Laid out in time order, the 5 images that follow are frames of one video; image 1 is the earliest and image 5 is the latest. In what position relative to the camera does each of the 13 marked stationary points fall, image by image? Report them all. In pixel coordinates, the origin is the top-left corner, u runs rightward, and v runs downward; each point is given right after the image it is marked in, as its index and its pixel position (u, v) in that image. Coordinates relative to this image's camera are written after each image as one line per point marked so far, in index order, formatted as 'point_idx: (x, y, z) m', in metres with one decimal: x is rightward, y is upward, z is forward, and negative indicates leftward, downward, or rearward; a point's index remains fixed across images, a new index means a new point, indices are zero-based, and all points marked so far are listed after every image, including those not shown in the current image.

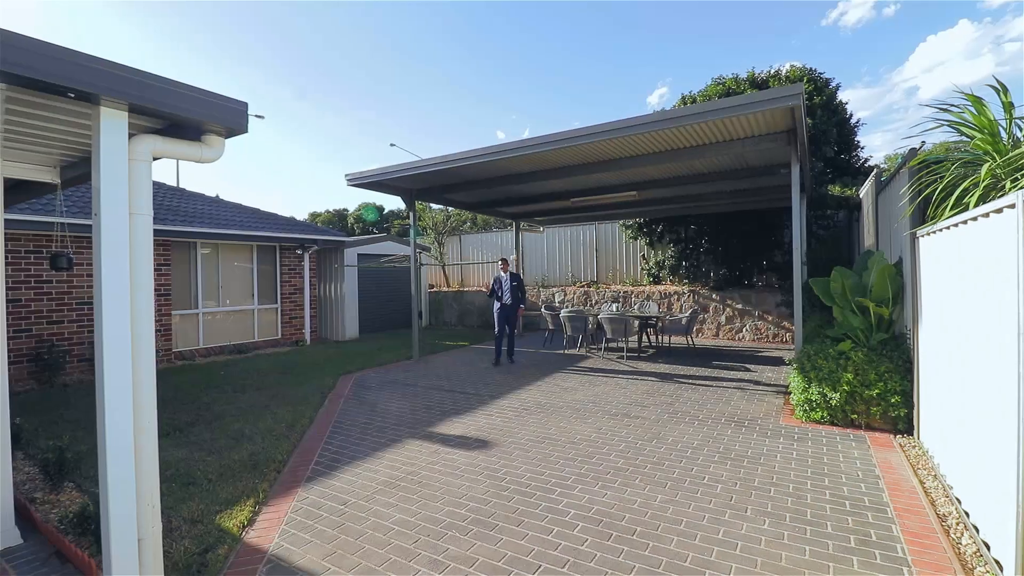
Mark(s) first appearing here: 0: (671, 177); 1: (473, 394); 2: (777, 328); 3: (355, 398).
0: (+2.5, +1.7, +7.9) m
1: (-0.5, -1.3, +6.2) m
2: (+5.2, -0.8, +10.0) m
3: (-1.9, -1.3, +6.4) m
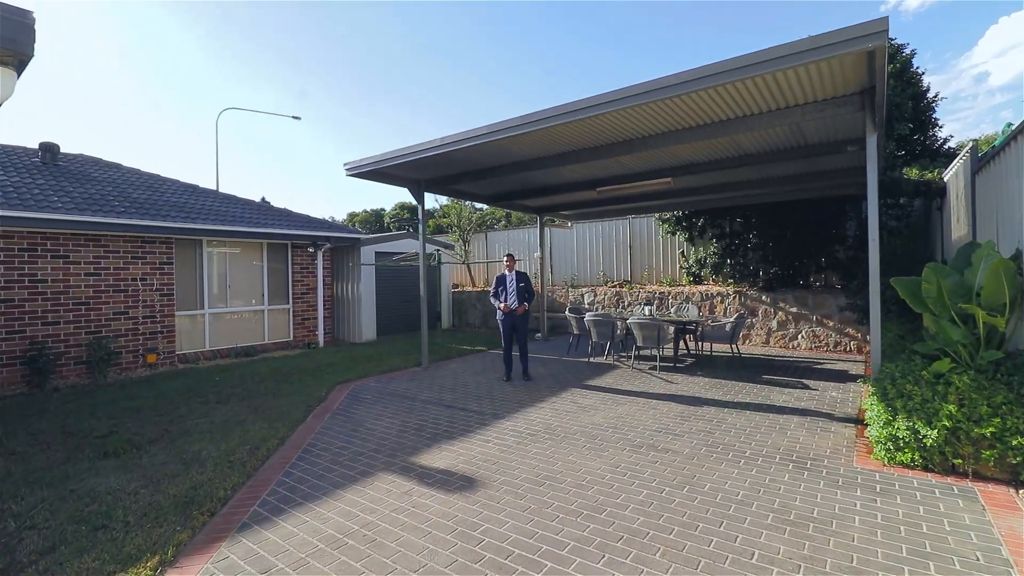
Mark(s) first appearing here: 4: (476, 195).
0: (+2.7, +1.7, +6.8) m
1: (-0.4, -1.3, +5.4) m
2: (+5.5, -0.8, +8.7) m
3: (-1.8, -1.3, +5.6) m
4: (-0.6, +1.6, +8.8) m
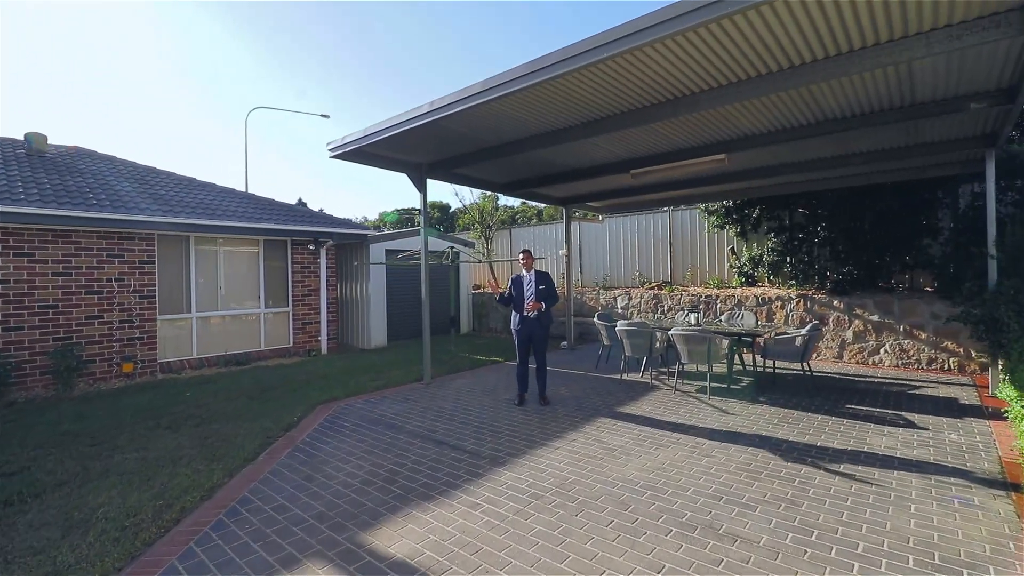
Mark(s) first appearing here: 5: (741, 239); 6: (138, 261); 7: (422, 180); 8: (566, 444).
0: (+2.8, +1.7, +5.4) m
1: (-0.3, -1.3, +4.1) m
2: (+5.8, -0.9, +7.1) m
3: (-1.8, -1.4, +4.5) m
4: (-0.3, +1.6, +7.6) m
5: (+4.1, +0.9, +9.3) m
6: (-5.7, +0.4, +7.8) m
7: (-1.2, +1.4, +6.7) m
8: (+0.4, -1.3, +4.2) m
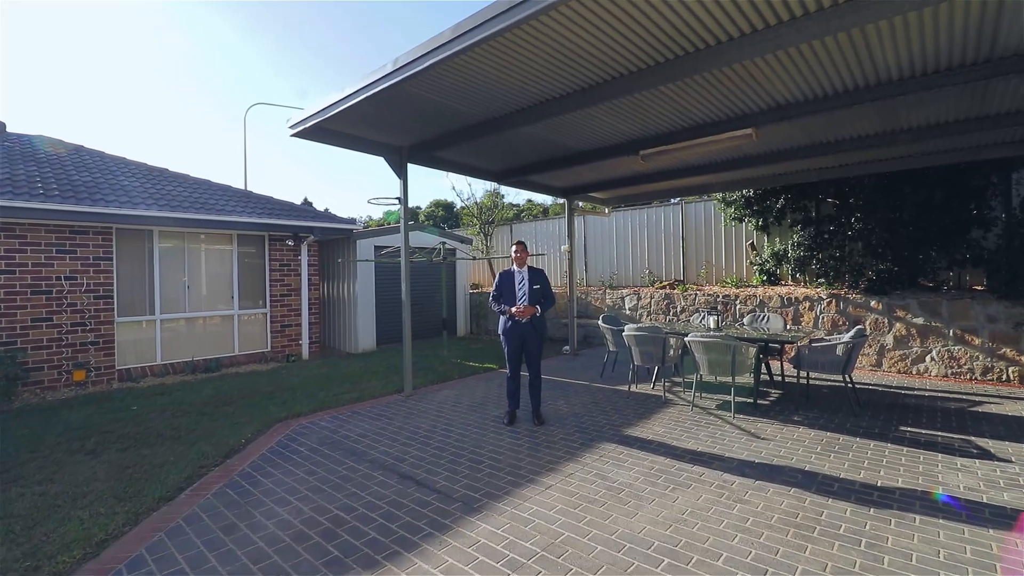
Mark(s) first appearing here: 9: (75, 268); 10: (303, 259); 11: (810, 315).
0: (+2.7, +1.7, +4.5) m
1: (-0.5, -1.3, +3.3) m
2: (+5.7, -0.8, +6.1) m
3: (-1.9, -1.4, +3.7) m
4: (-0.4, +1.6, +6.8) m
5: (+4.1, +0.9, +8.4) m
6: (-5.8, +0.4, +7.1) m
7: (-1.3, +1.4, +5.9) m
8: (+0.3, -1.3, +3.4) m
9: (-5.9, +0.3, +7.0) m
10: (-3.8, +0.5, +9.3) m
11: (+4.3, -0.4, +7.4) m
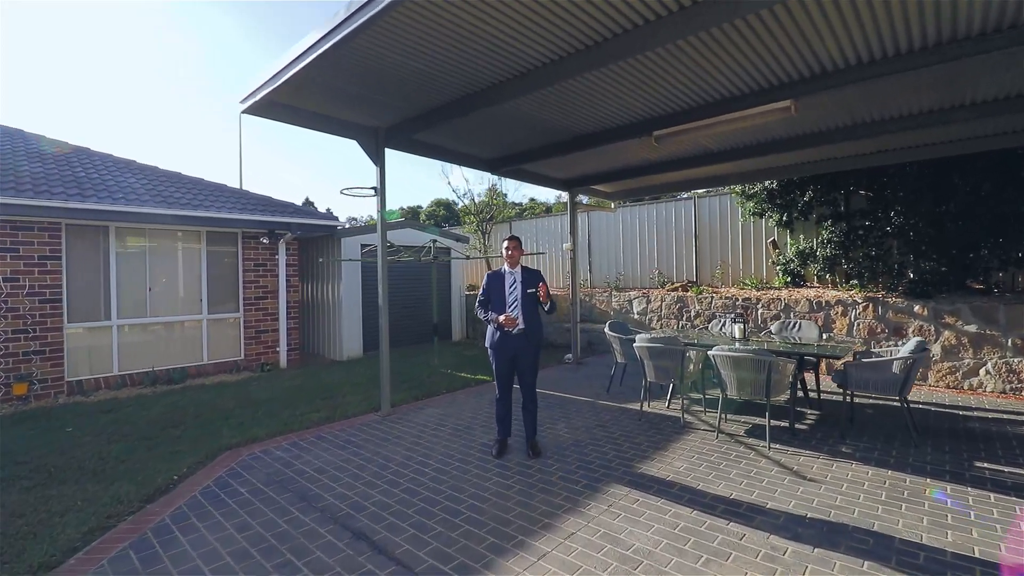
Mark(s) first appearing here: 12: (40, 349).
0: (+2.6, +1.7, +3.7) m
1: (-0.6, -1.3, +2.5) m
2: (+5.6, -0.9, +5.3) m
3: (-2.0, -1.4, +2.9) m
4: (-0.5, +1.6, +6.0) m
5: (+4.0, +0.9, +7.6) m
6: (-5.8, +0.4, +6.3) m
7: (-1.3, +1.4, +5.1) m
8: (+0.2, -1.3, +2.6) m
9: (-6.0, +0.2, +6.2) m
10: (-3.8, +0.5, +8.6) m
11: (+4.2, -0.4, +6.6) m
12: (-5.8, -0.8, +6.4) m
